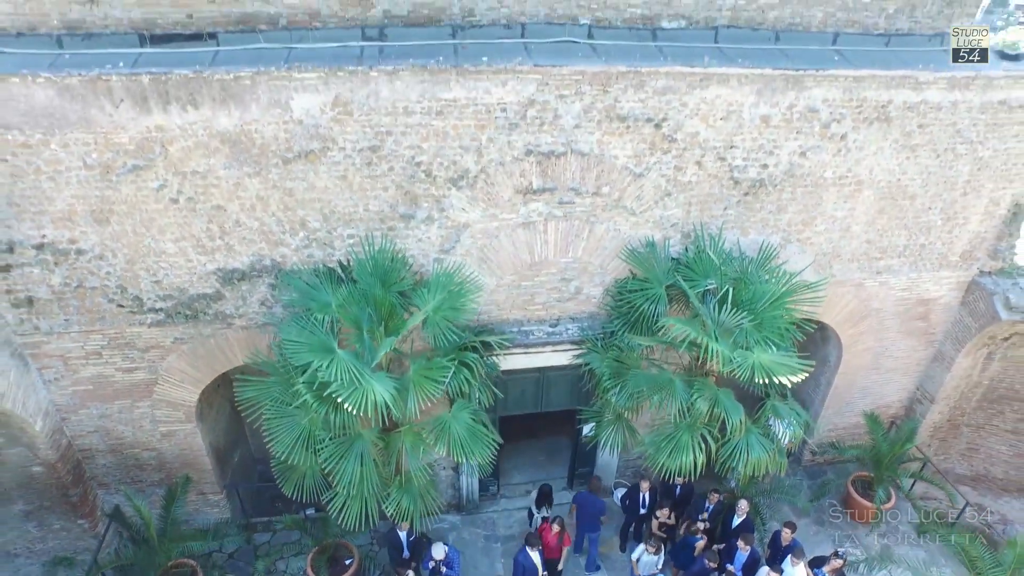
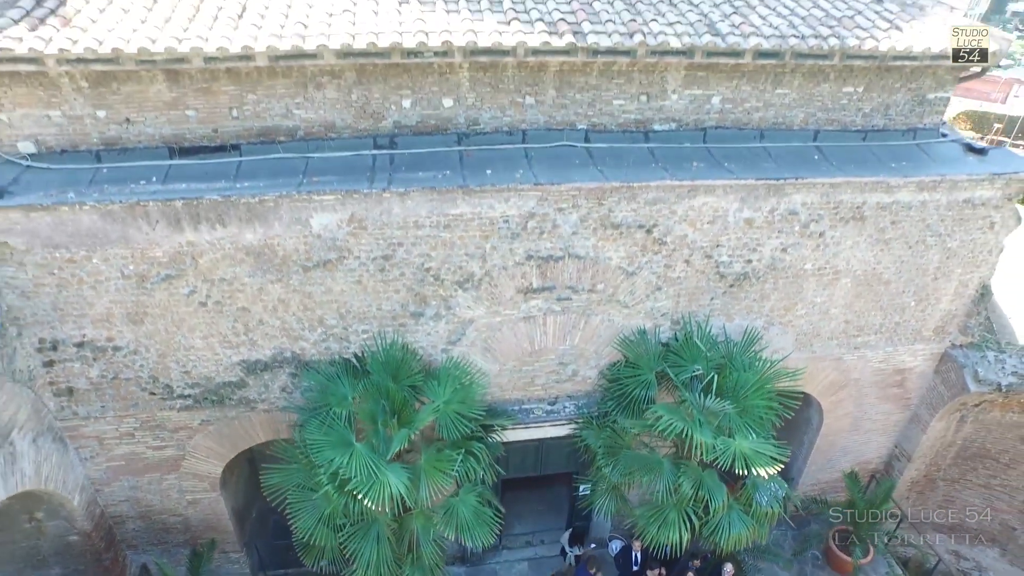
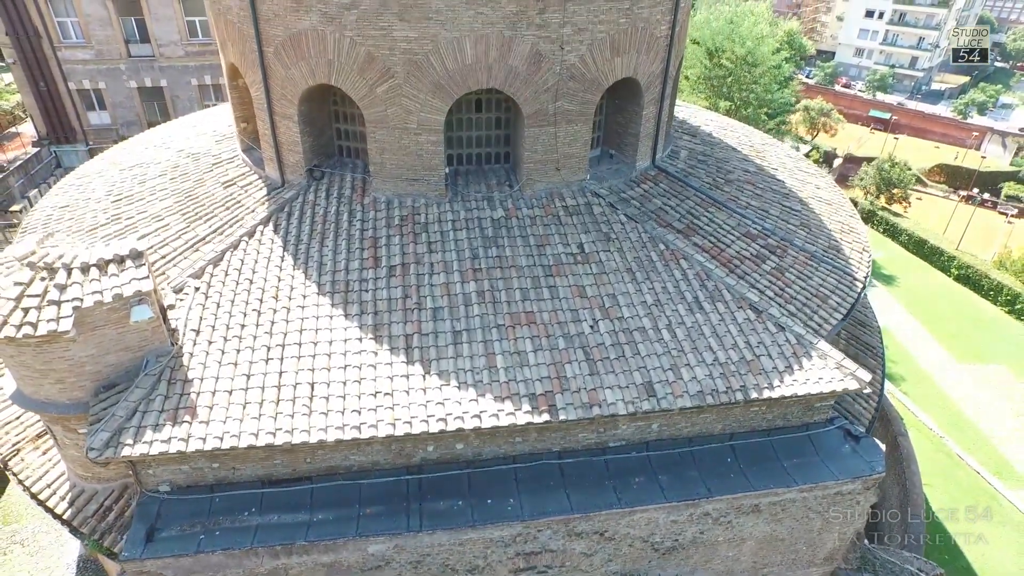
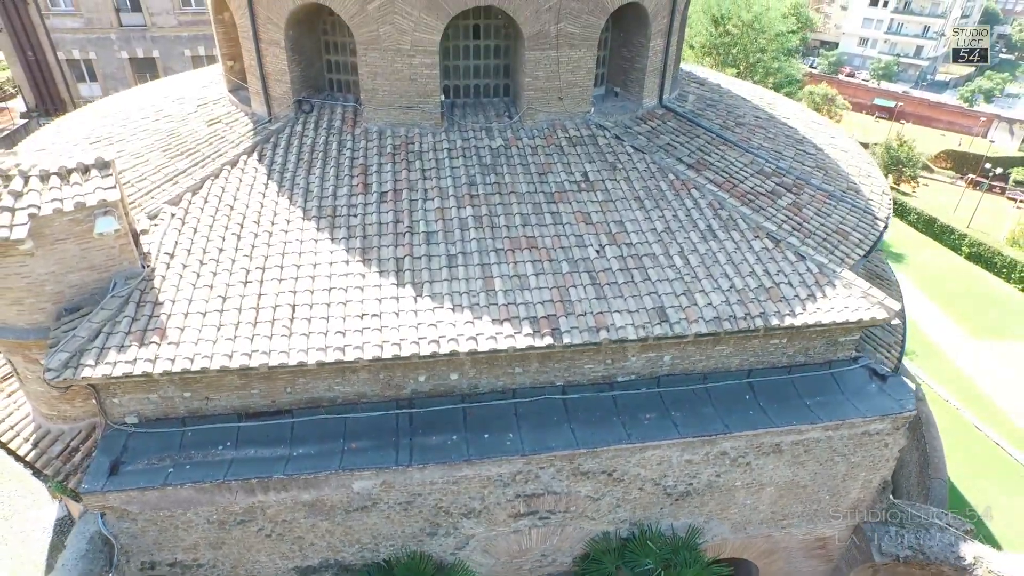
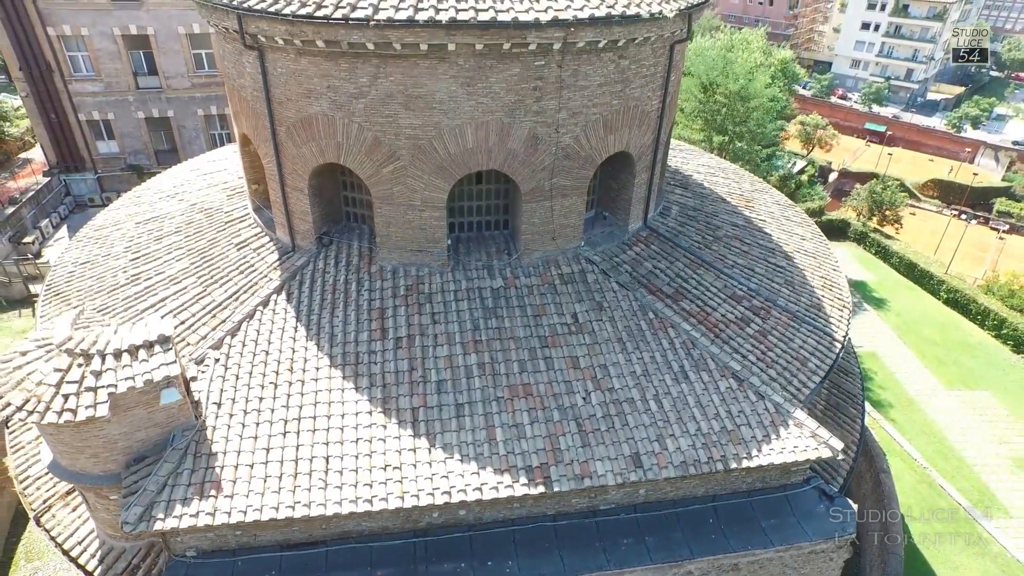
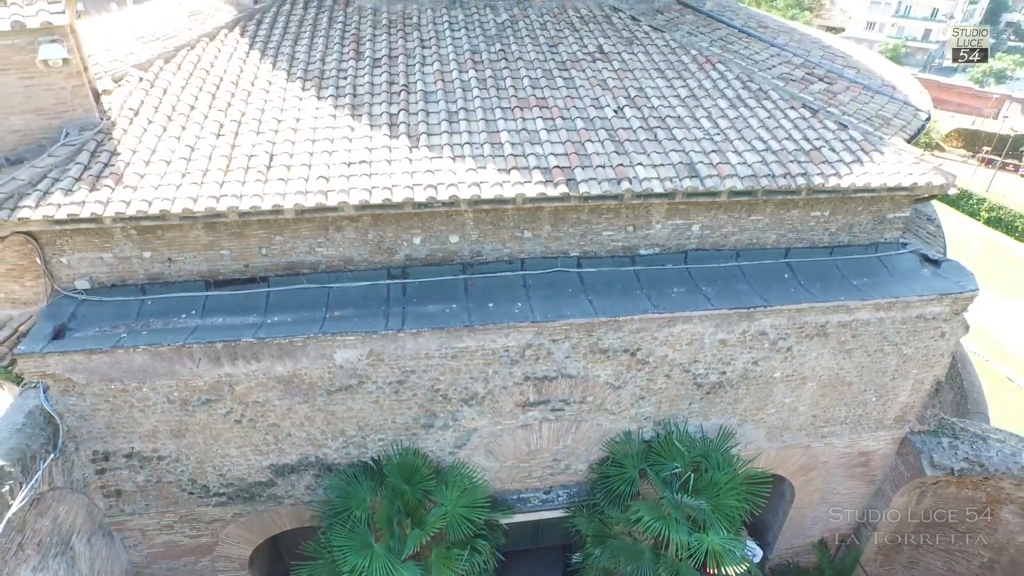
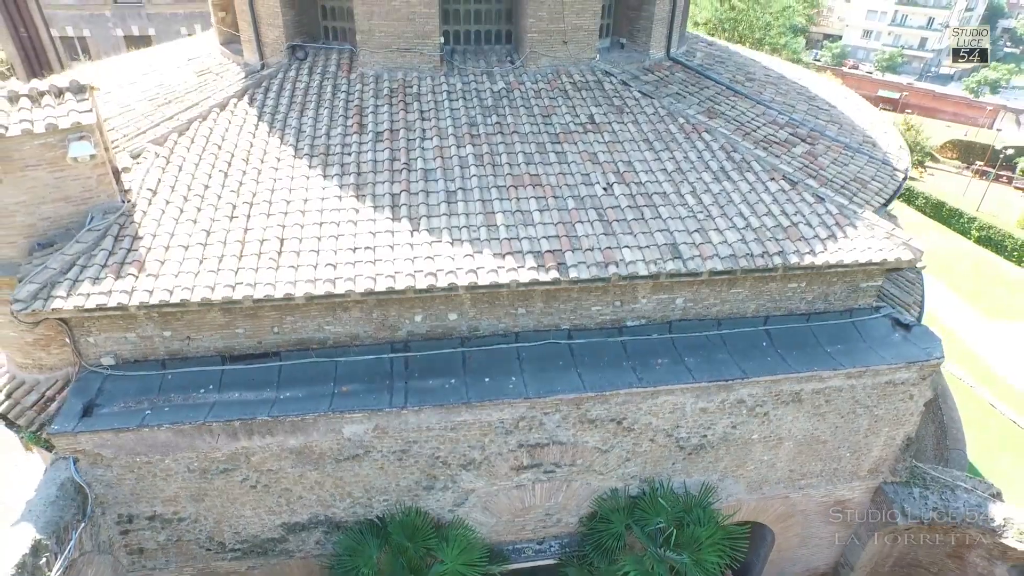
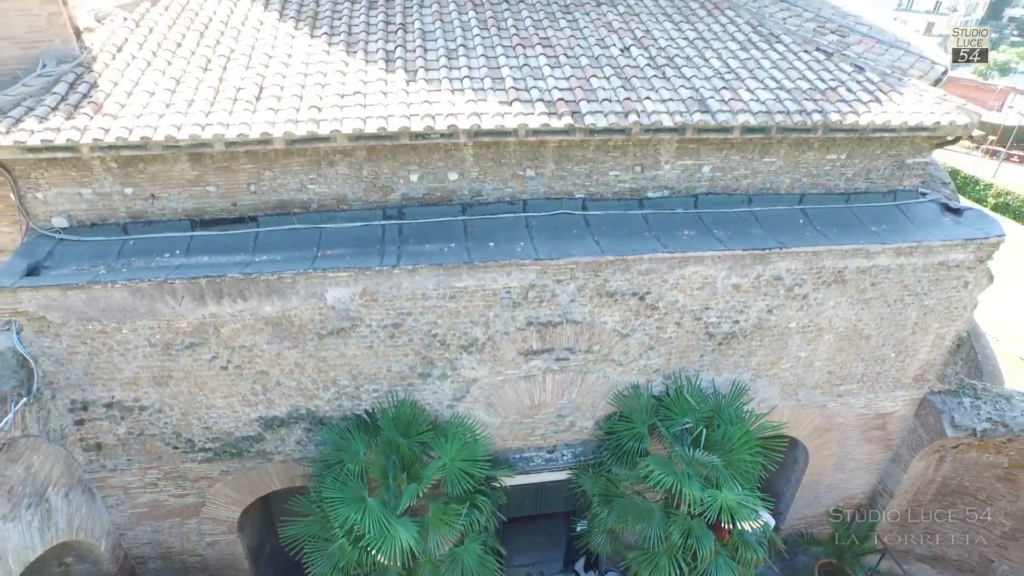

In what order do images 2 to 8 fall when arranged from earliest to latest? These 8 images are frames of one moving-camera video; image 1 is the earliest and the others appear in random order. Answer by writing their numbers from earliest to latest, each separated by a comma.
2, 8, 6, 7, 4, 3, 5
